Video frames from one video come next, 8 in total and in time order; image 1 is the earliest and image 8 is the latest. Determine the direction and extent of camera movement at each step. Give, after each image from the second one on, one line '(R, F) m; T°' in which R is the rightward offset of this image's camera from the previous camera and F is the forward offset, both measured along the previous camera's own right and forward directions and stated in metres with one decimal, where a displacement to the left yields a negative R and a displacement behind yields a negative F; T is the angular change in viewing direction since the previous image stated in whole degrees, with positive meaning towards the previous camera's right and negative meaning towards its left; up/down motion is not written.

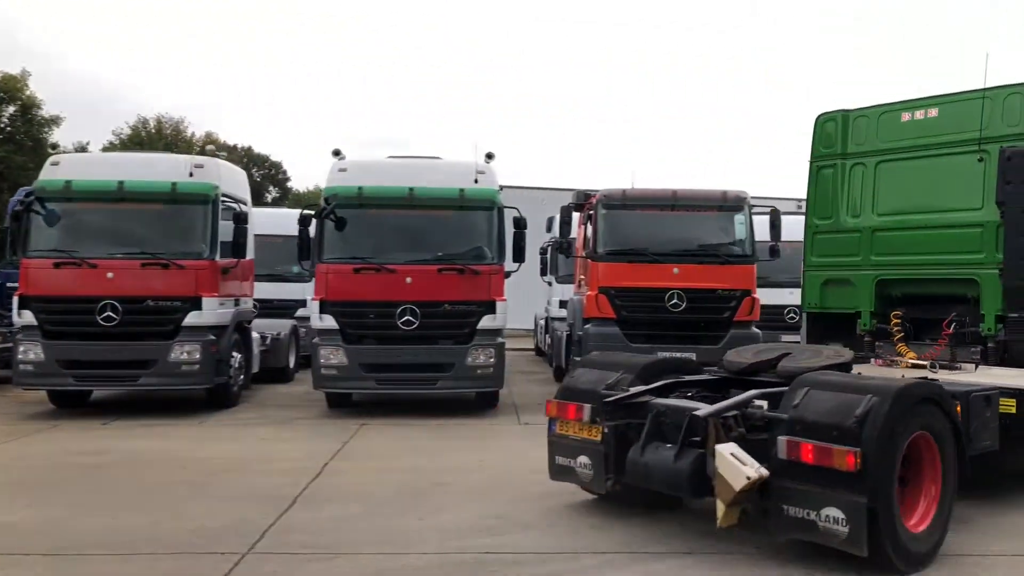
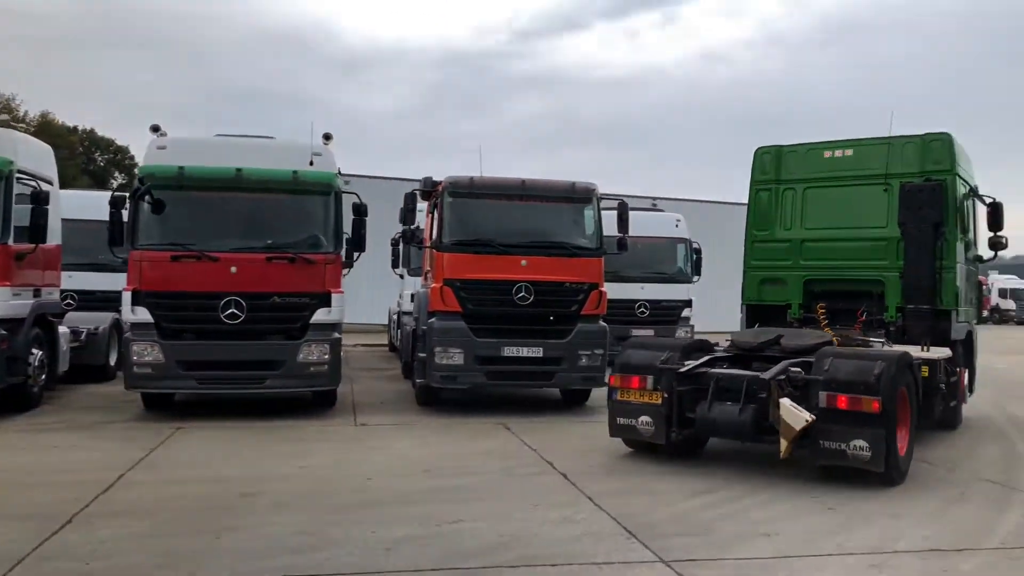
(+0.3, +0.5) m; +9°
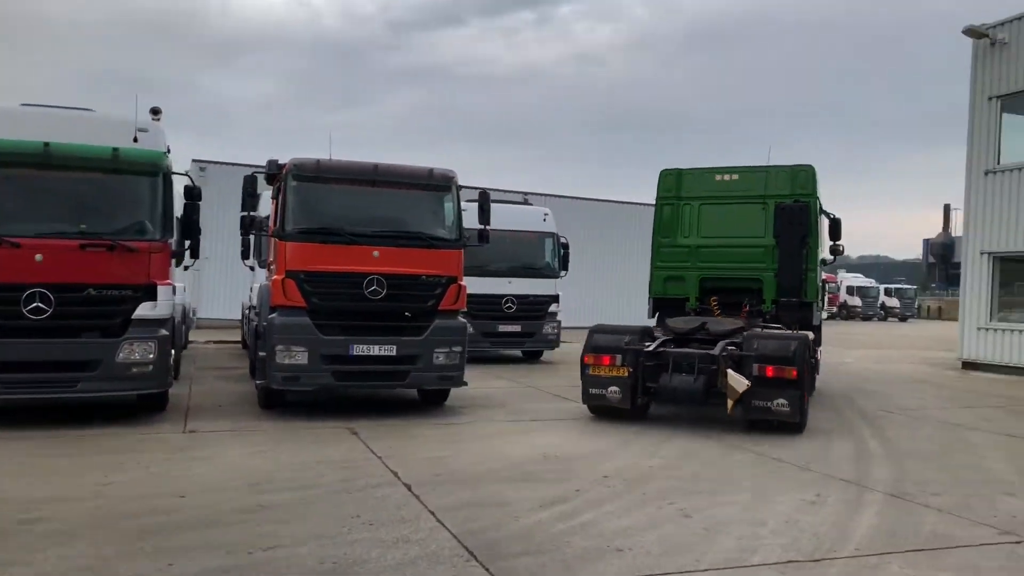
(+0.3, +0.6) m; +8°
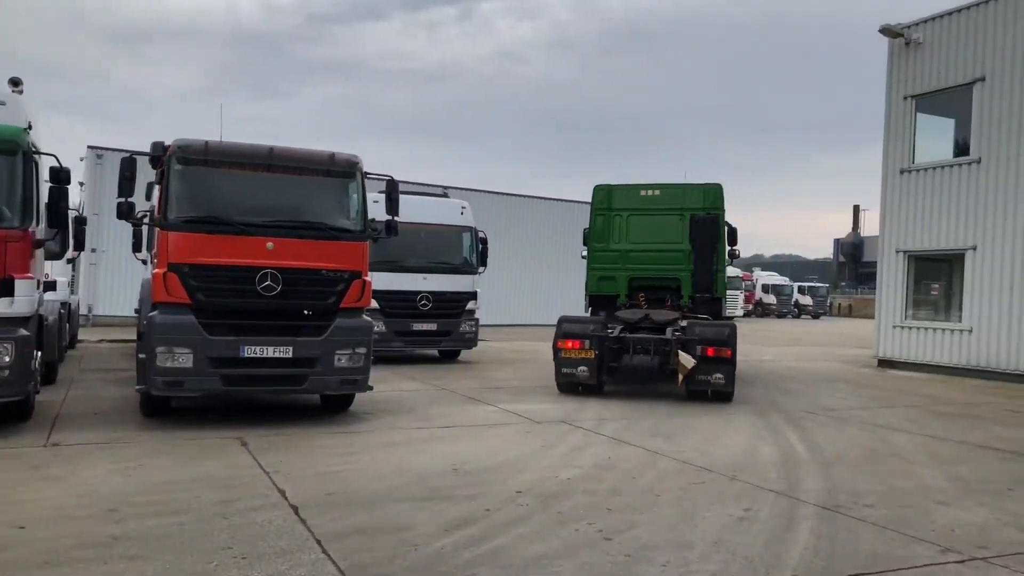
(+0.1, +0.6) m; +5°
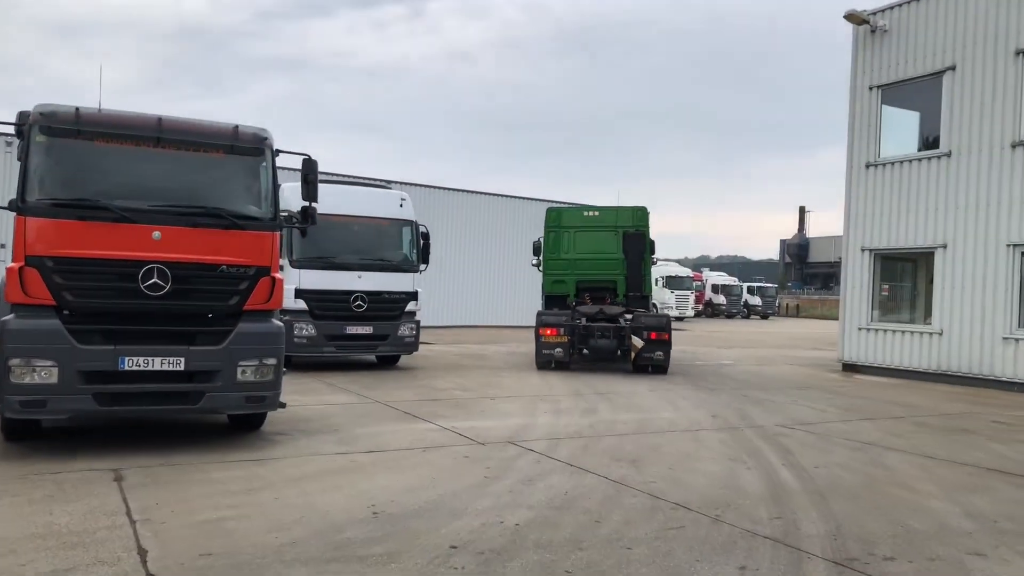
(+0.1, +1.3) m; +3°
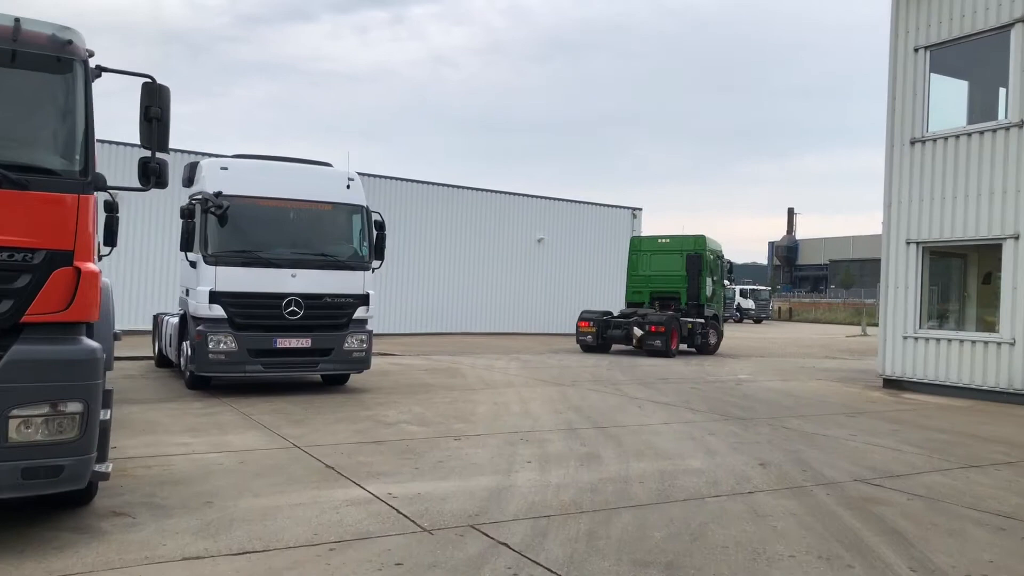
(+0.1, +2.8) m; +1°
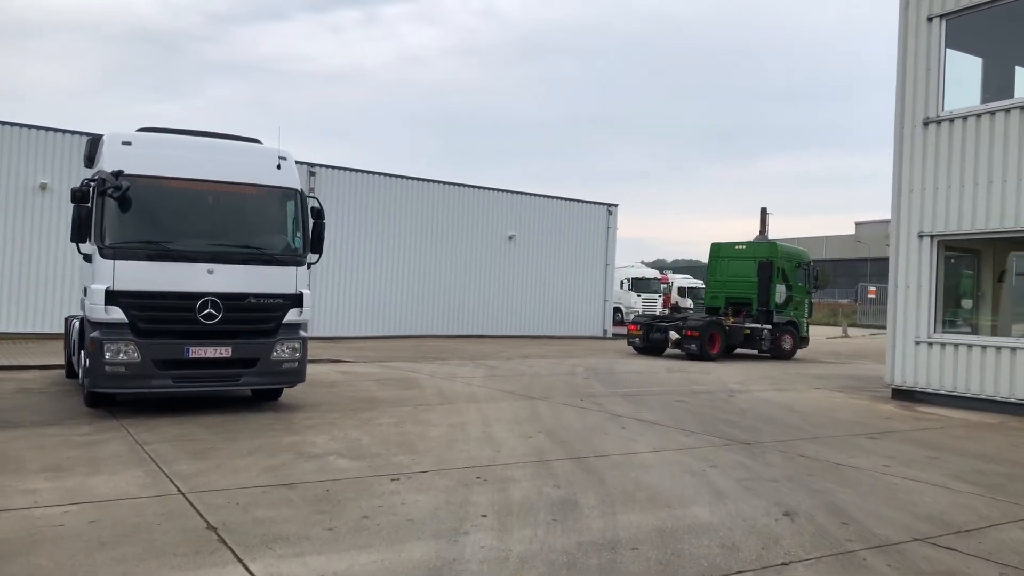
(+0.1, +1.7) m; +2°
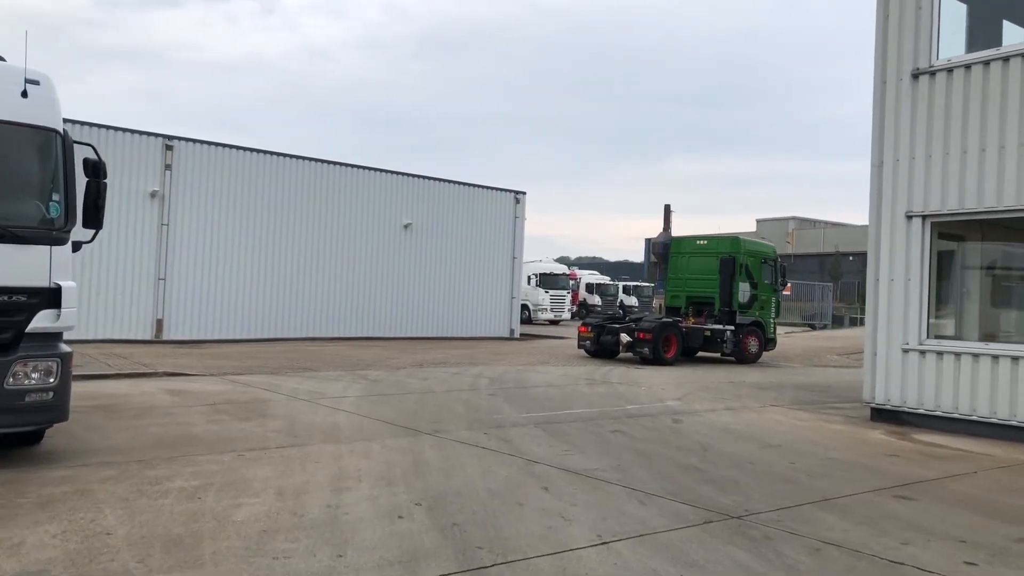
(+0.3, +3.0) m; +6°
